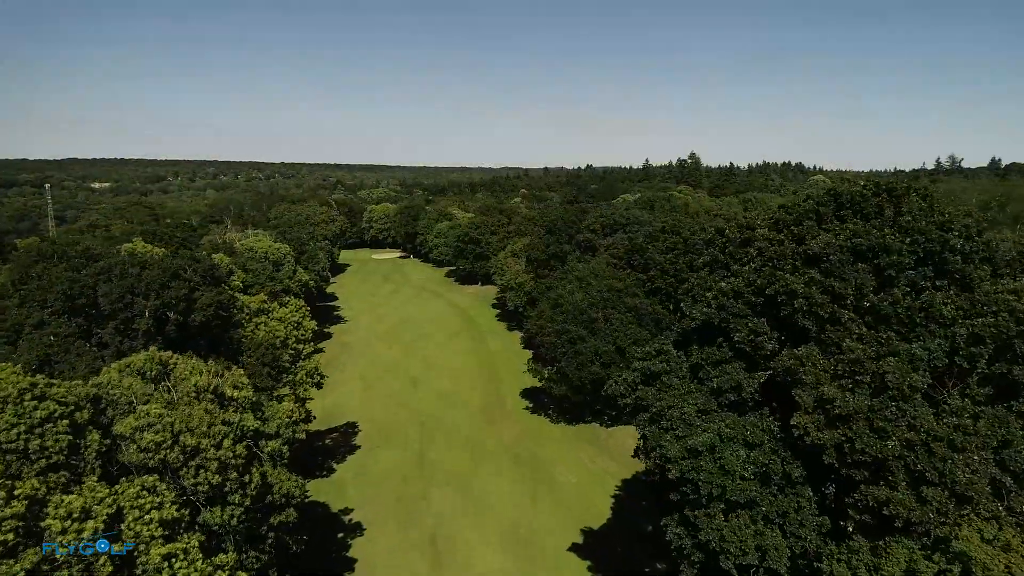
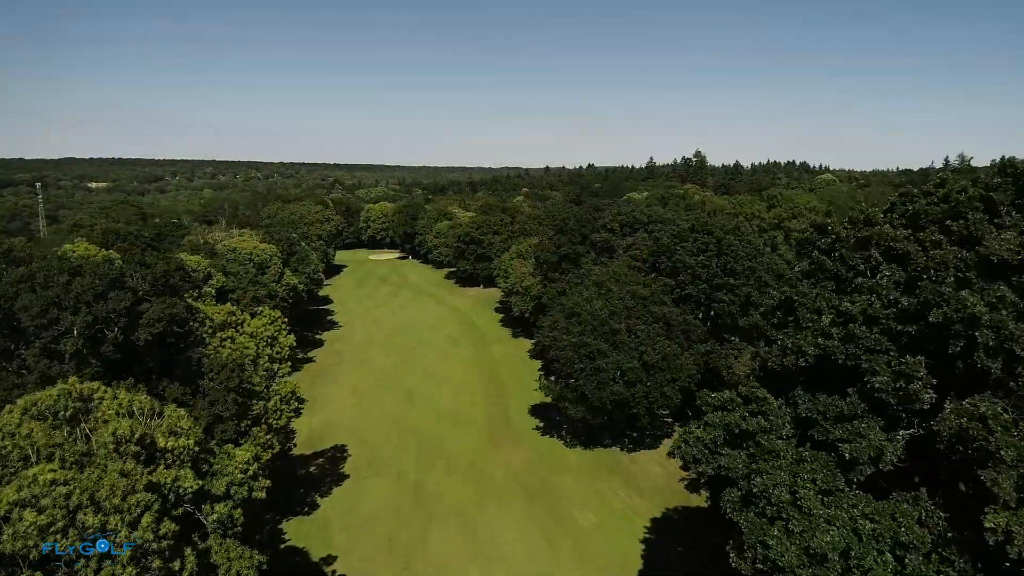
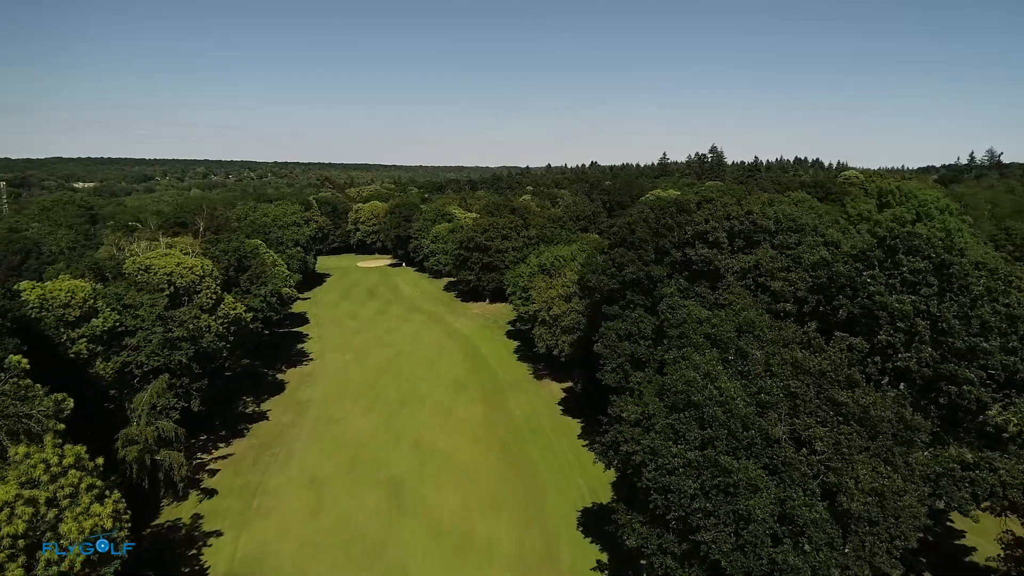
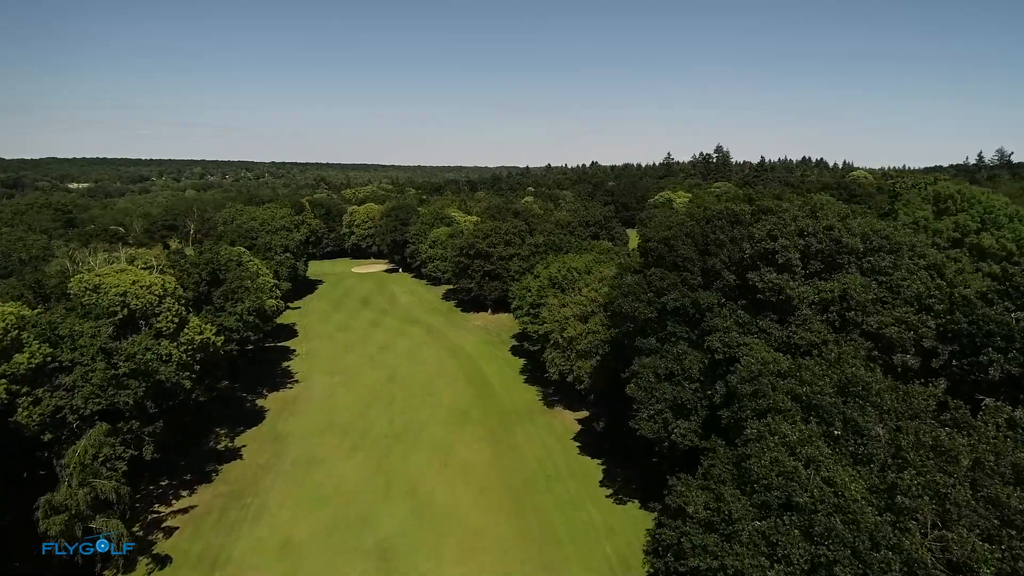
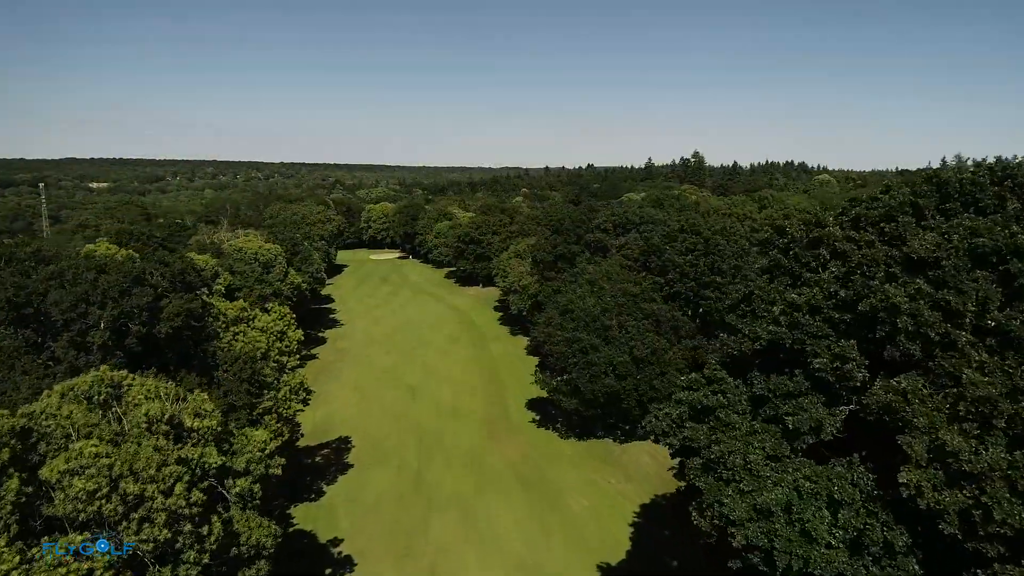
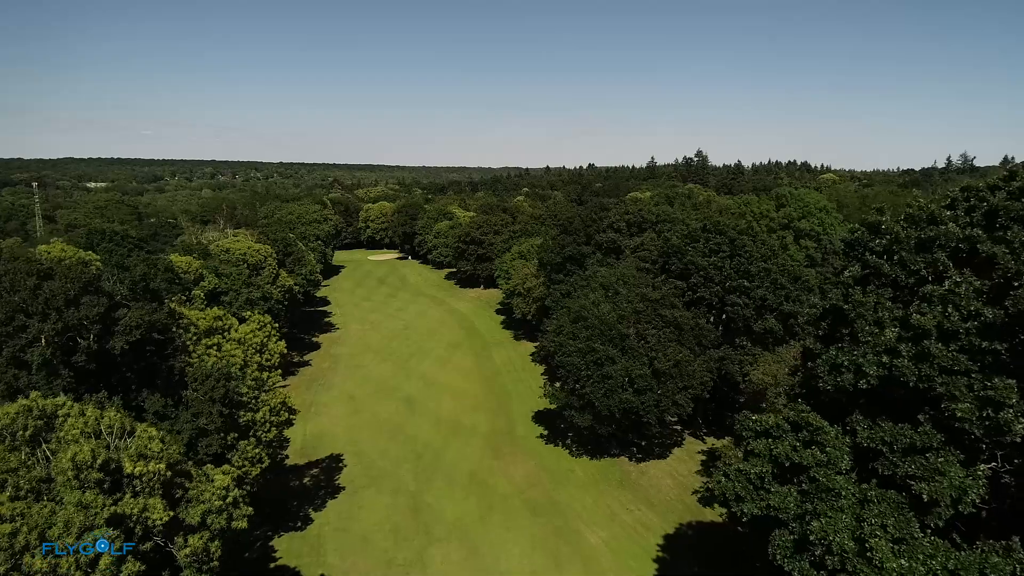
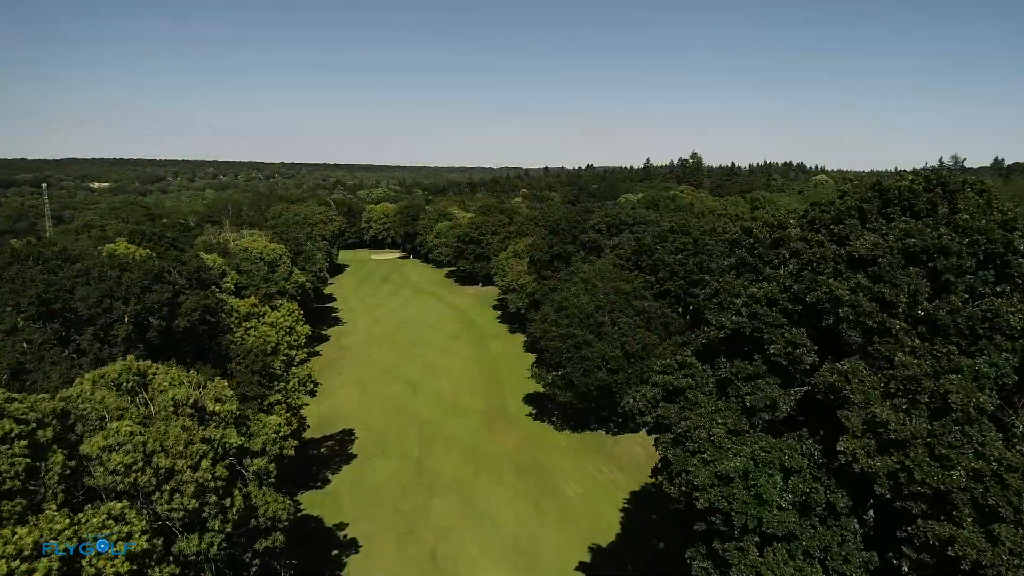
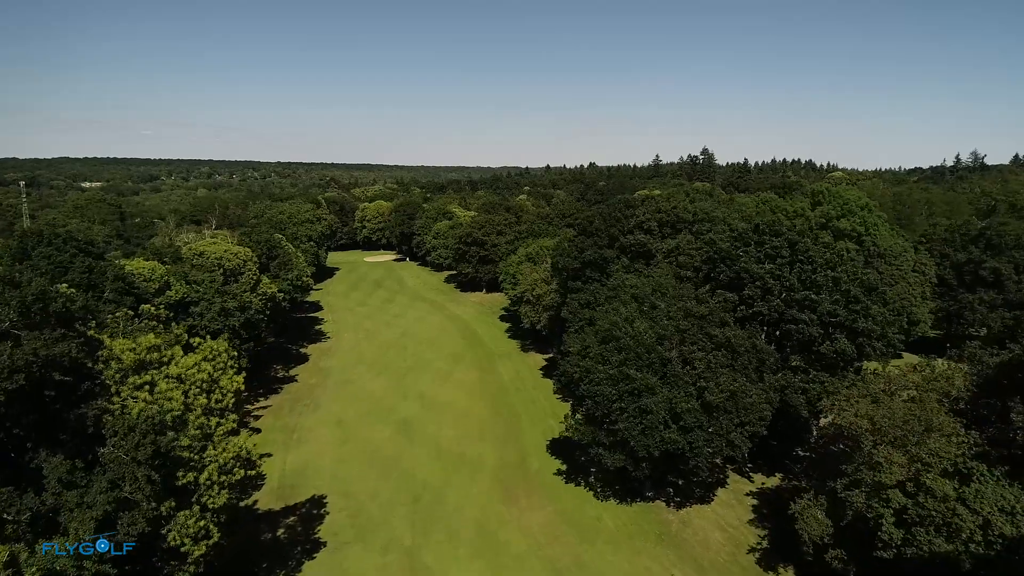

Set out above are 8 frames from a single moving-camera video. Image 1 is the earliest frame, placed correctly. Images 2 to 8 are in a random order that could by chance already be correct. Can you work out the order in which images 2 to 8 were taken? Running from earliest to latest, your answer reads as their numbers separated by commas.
7, 5, 2, 6, 8, 3, 4
